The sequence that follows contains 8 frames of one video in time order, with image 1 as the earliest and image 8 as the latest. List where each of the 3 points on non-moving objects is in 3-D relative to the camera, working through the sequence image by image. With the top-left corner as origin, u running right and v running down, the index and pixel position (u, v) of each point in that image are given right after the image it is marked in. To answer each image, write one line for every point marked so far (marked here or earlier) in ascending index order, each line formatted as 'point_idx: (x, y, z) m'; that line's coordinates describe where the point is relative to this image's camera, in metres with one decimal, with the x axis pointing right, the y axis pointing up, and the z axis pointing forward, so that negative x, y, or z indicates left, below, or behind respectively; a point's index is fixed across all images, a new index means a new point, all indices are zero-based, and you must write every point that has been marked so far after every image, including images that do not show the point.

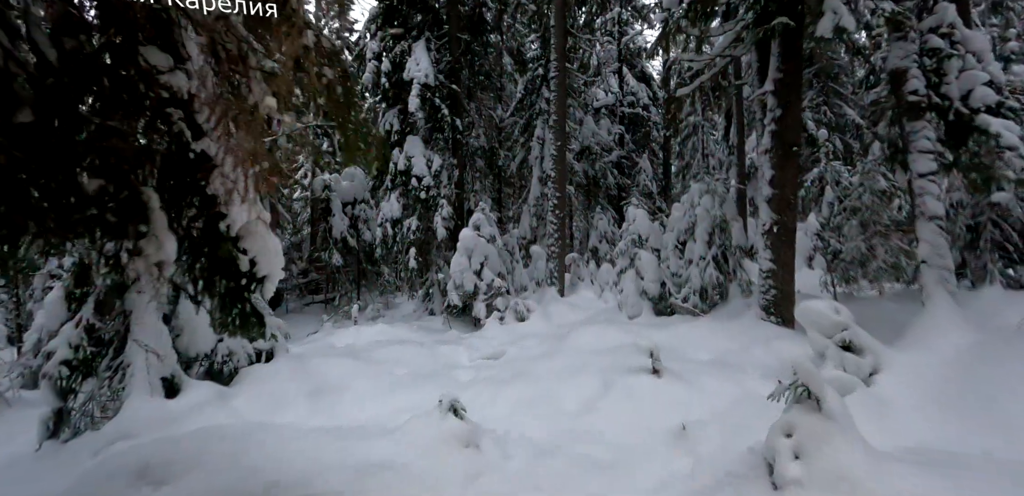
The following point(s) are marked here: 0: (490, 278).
0: (-0.5, -0.6, +11.7) m
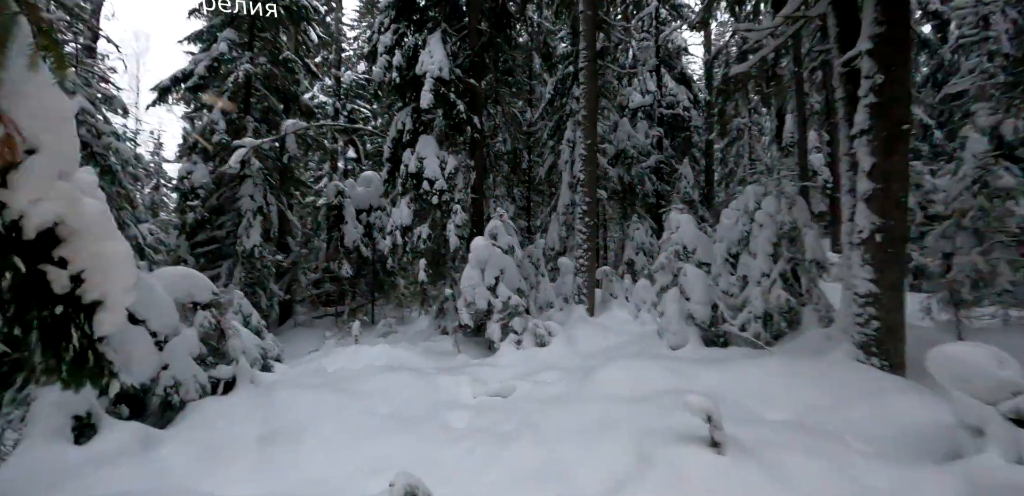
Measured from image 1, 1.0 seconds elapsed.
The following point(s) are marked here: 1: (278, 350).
0: (-0.1, -0.8, +10.1) m
1: (-5.1, -2.2, +12.4) m
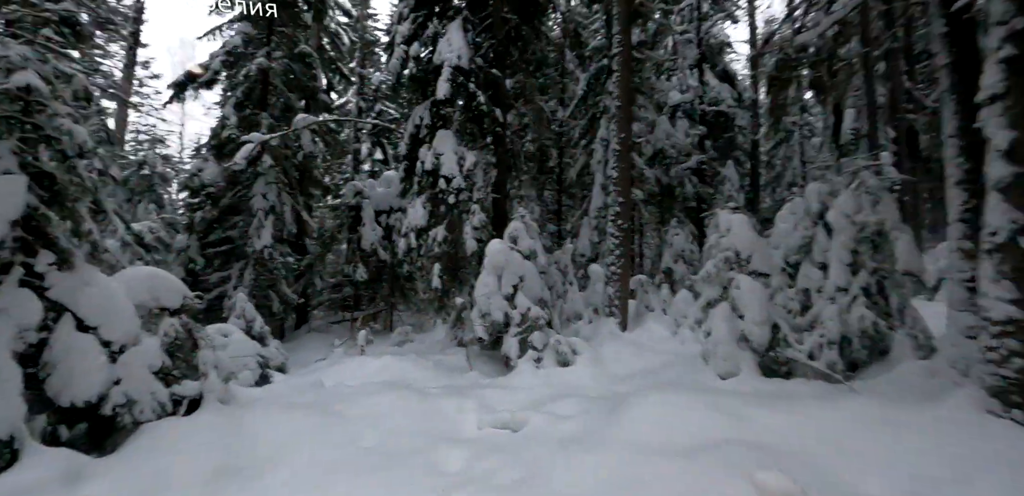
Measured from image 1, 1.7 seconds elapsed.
0: (+0.2, -0.9, +8.9) m
1: (-4.7, -2.2, +11.5) m
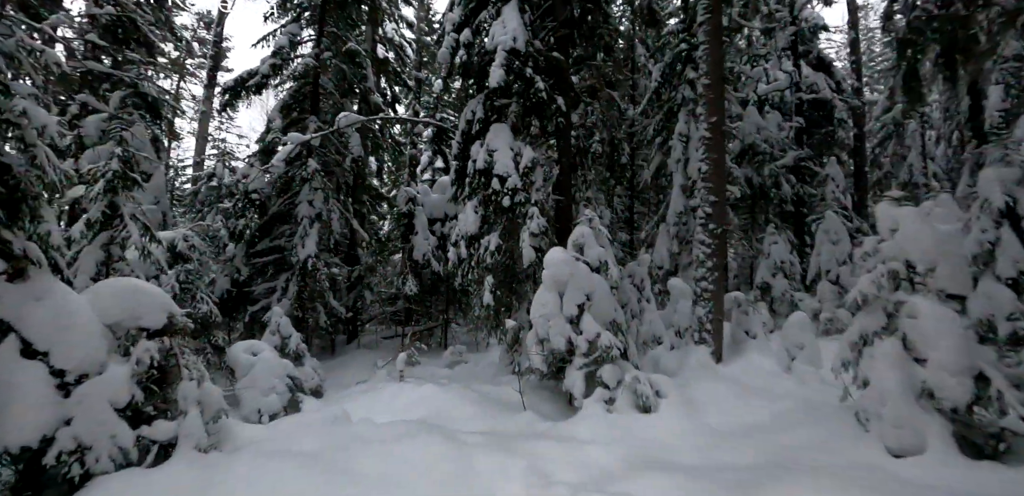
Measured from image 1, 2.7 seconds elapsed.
0: (+1.0, -1.0, +7.1) m
1: (-3.5, -2.4, +10.3) m
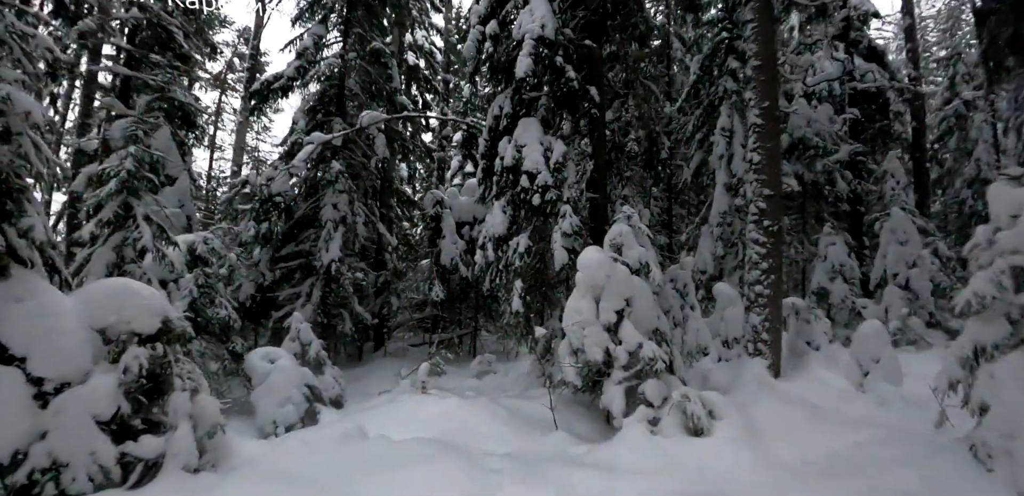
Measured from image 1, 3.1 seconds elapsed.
0: (+1.3, -1.0, +6.3) m
1: (-3.0, -2.5, +9.7) m
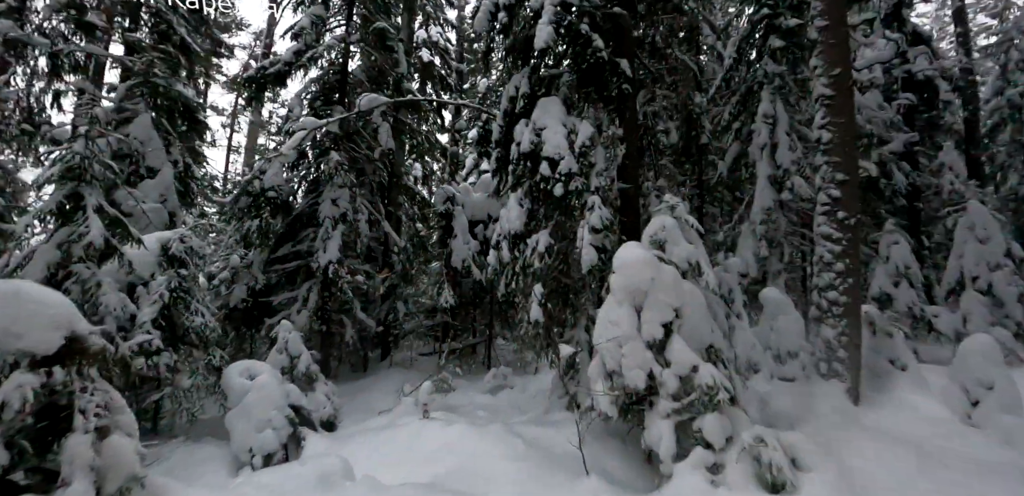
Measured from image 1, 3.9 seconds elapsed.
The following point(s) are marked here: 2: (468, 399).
0: (+1.5, -1.0, +5.0) m
1: (-2.7, -2.5, +8.5) m
2: (-0.7, -2.5, +9.3) m
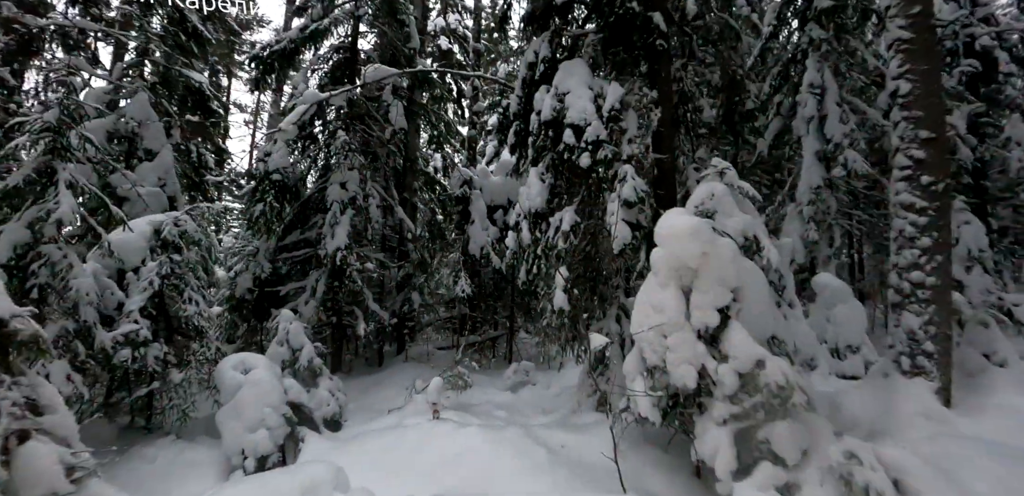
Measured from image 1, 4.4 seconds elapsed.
0: (+1.7, -0.8, +4.1) m
1: (-2.4, -2.2, +7.8) m
2: (-0.4, -2.2, +8.5) m
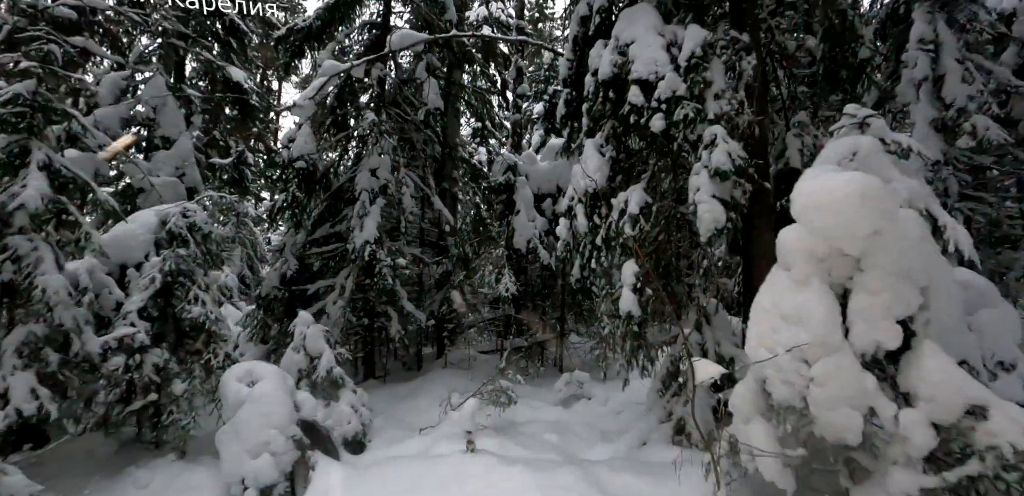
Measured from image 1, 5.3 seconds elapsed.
0: (+1.9, -0.7, +2.7) m
1: (-1.8, -2.1, +6.7) m
2: (+0.3, -2.1, +7.2) m
